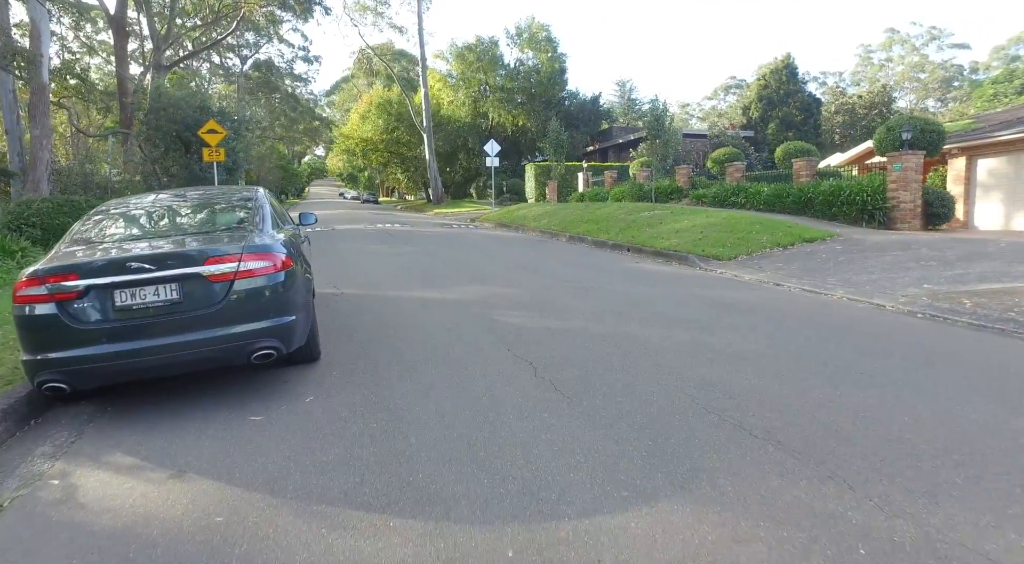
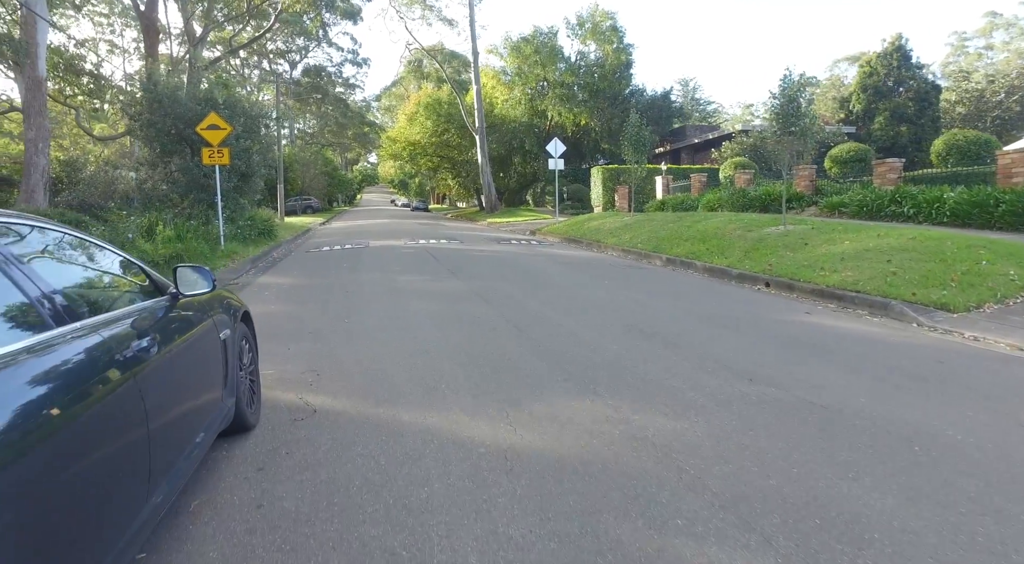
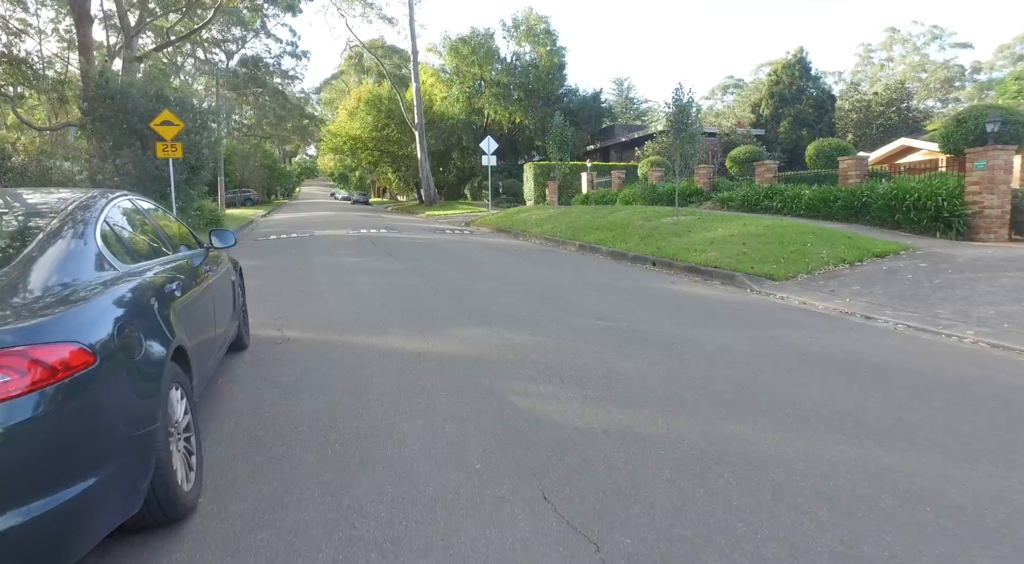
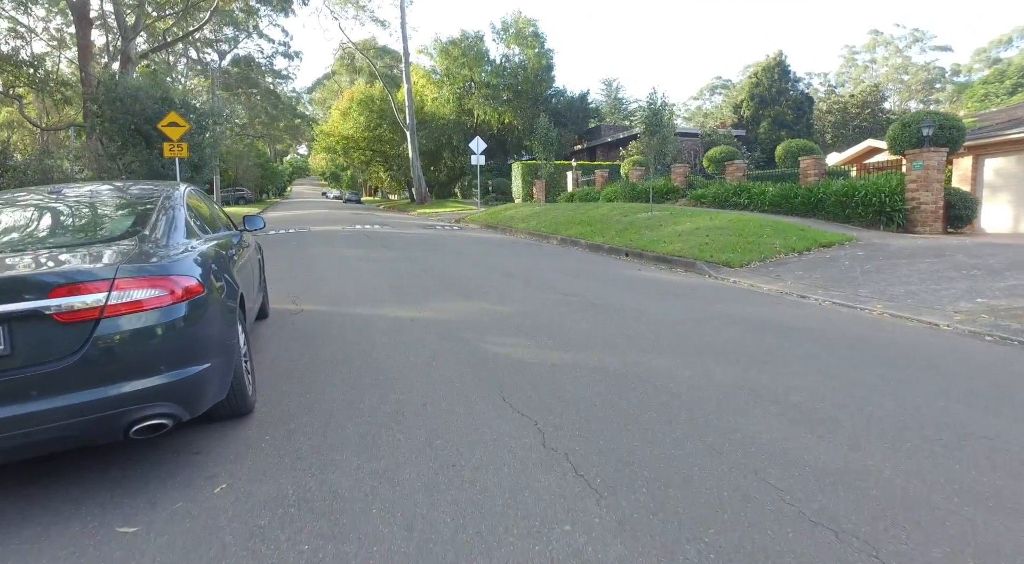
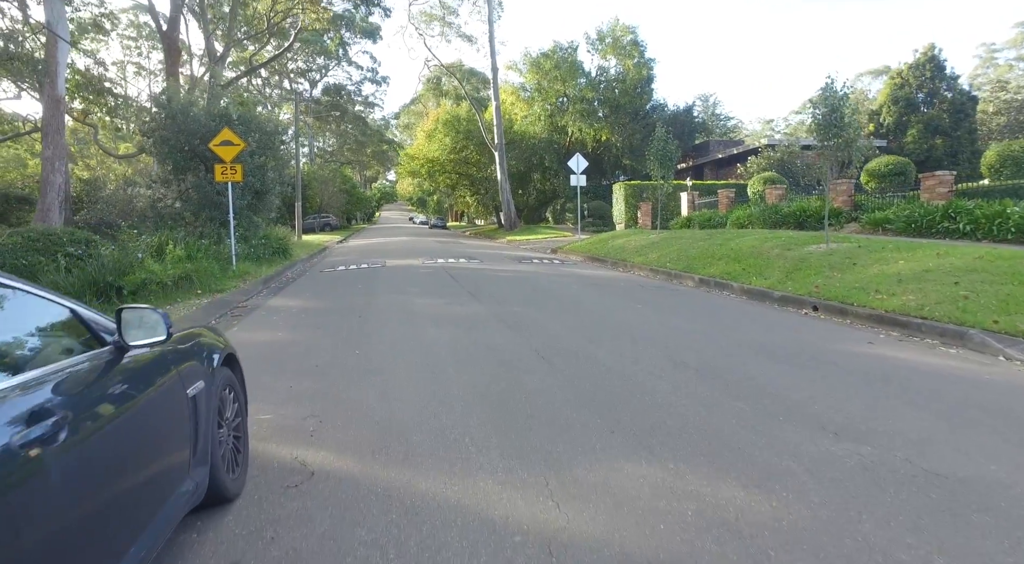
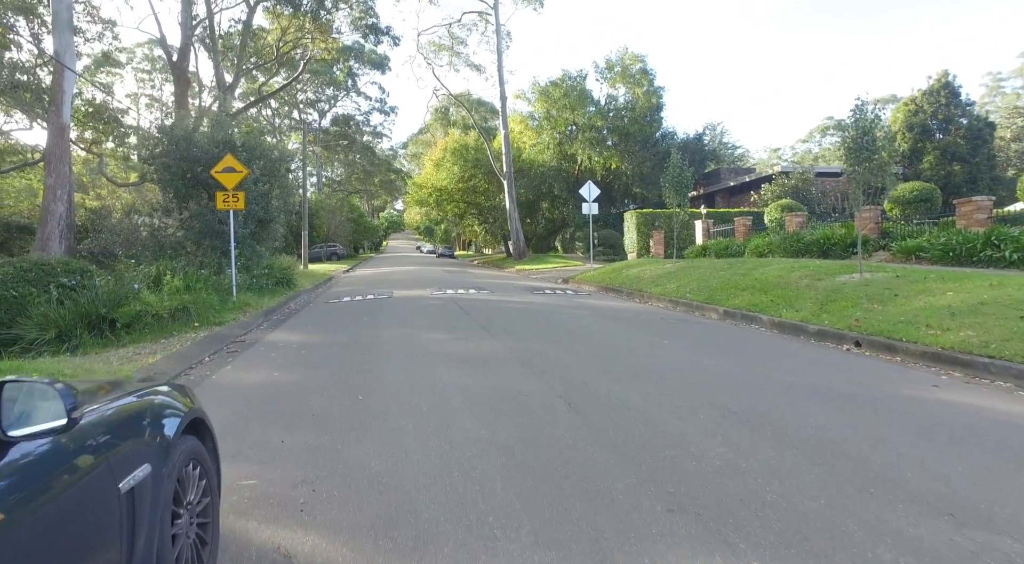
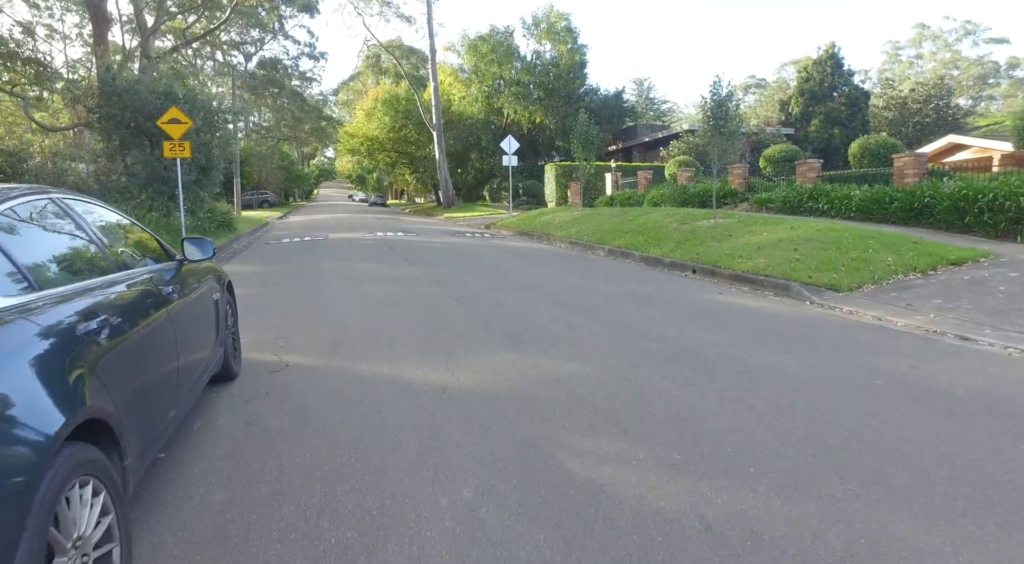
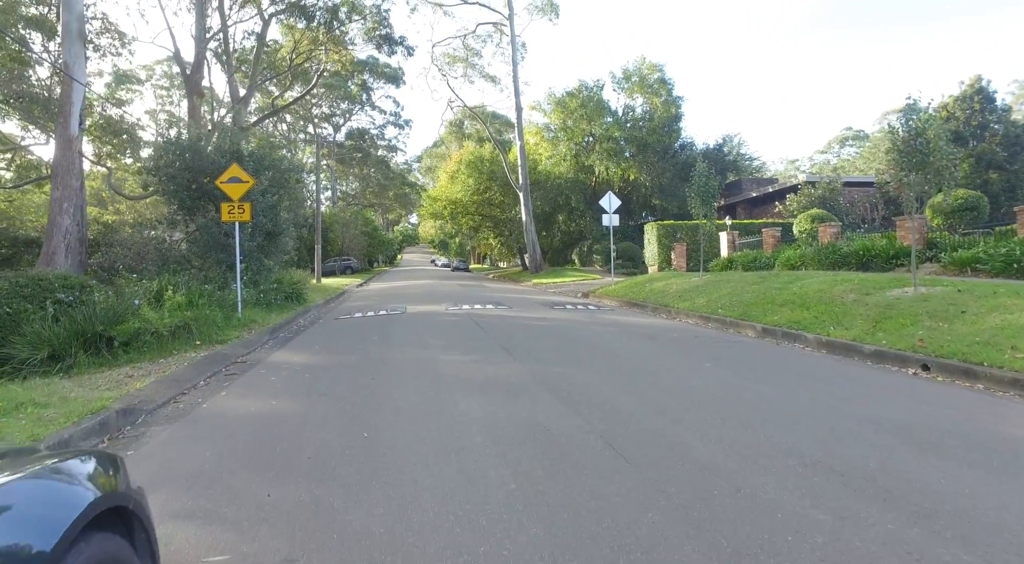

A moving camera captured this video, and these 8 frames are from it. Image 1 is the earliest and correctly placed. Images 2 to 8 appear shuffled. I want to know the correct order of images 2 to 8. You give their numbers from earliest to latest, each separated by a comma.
4, 3, 7, 2, 5, 6, 8
